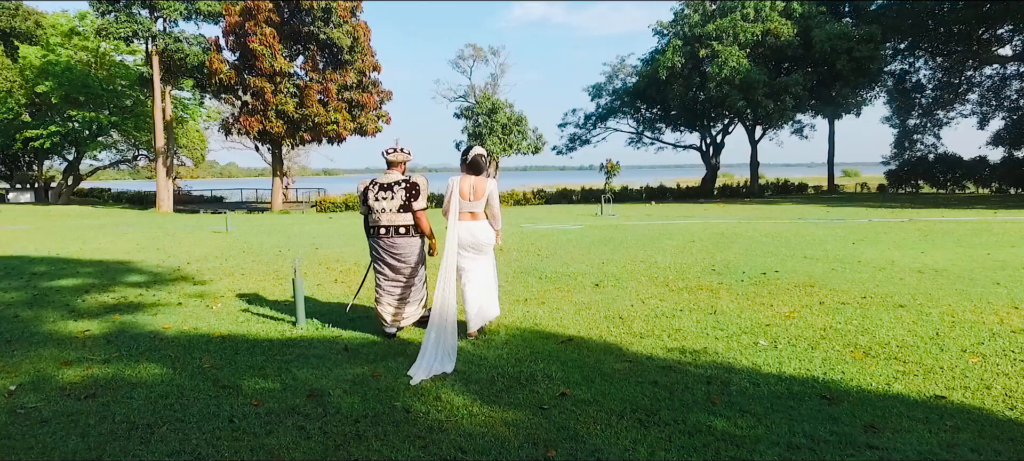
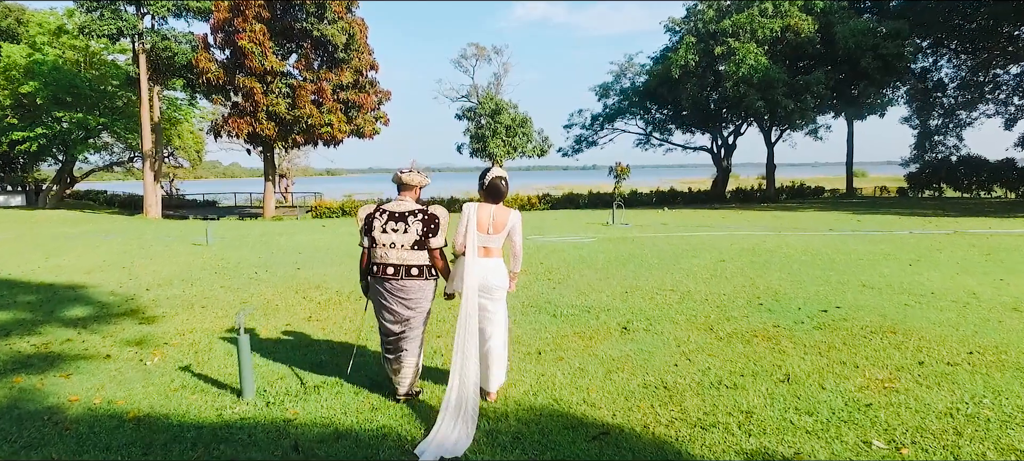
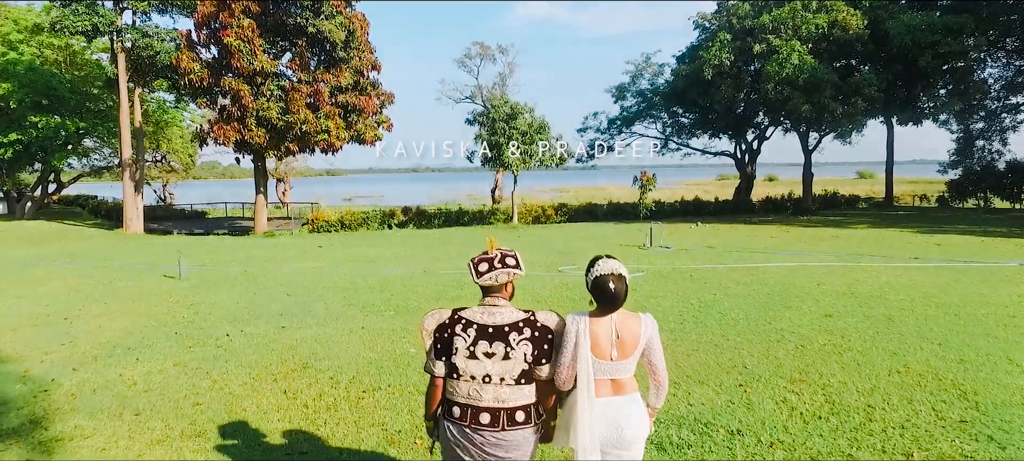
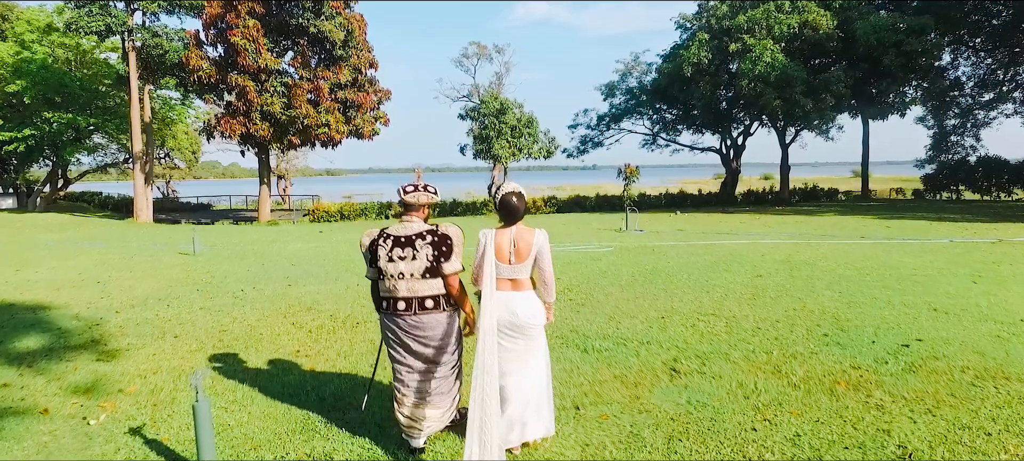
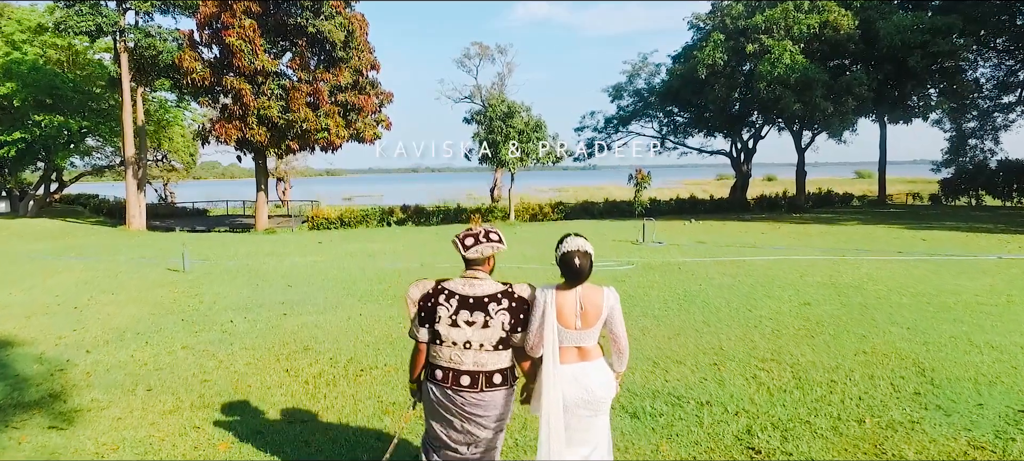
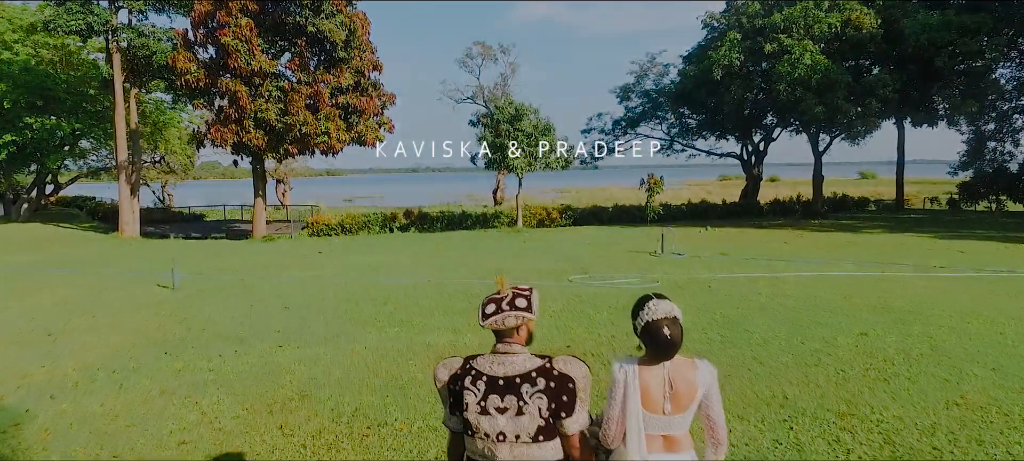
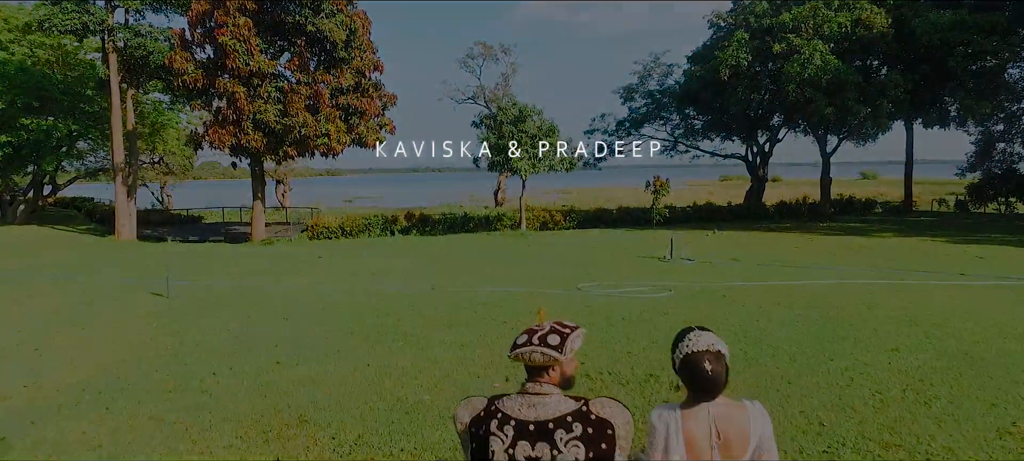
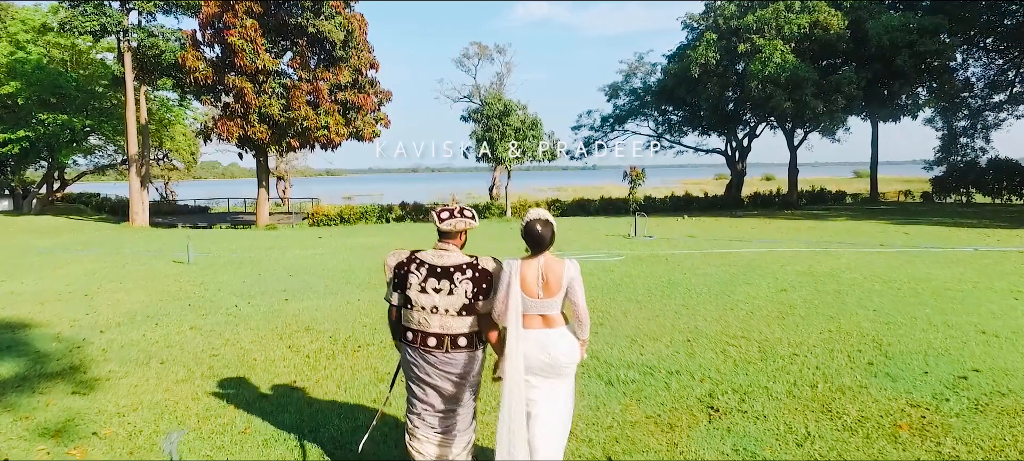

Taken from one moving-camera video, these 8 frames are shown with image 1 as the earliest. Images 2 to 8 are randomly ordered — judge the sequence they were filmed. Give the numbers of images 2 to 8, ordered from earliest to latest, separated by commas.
2, 4, 8, 5, 3, 6, 7
